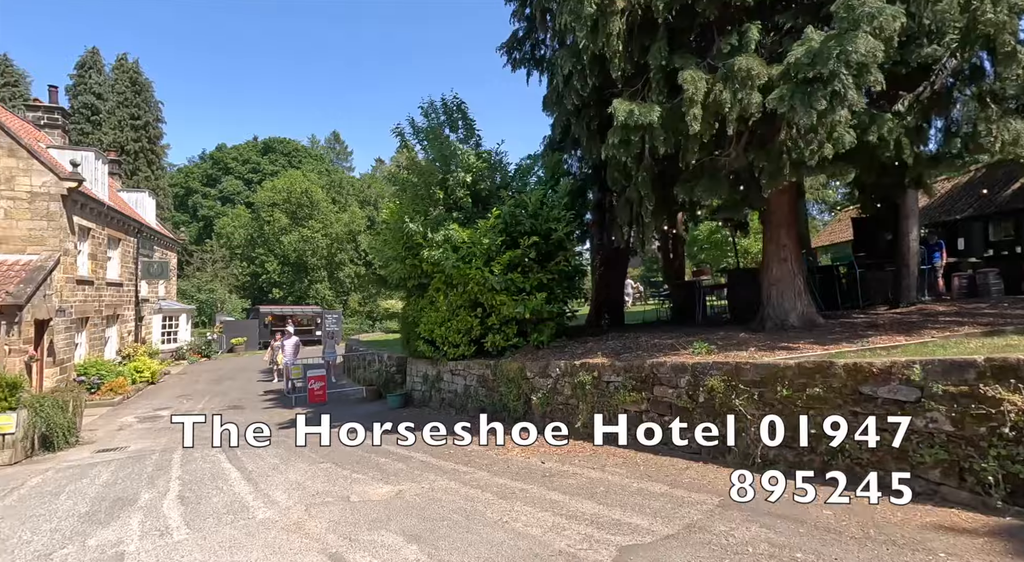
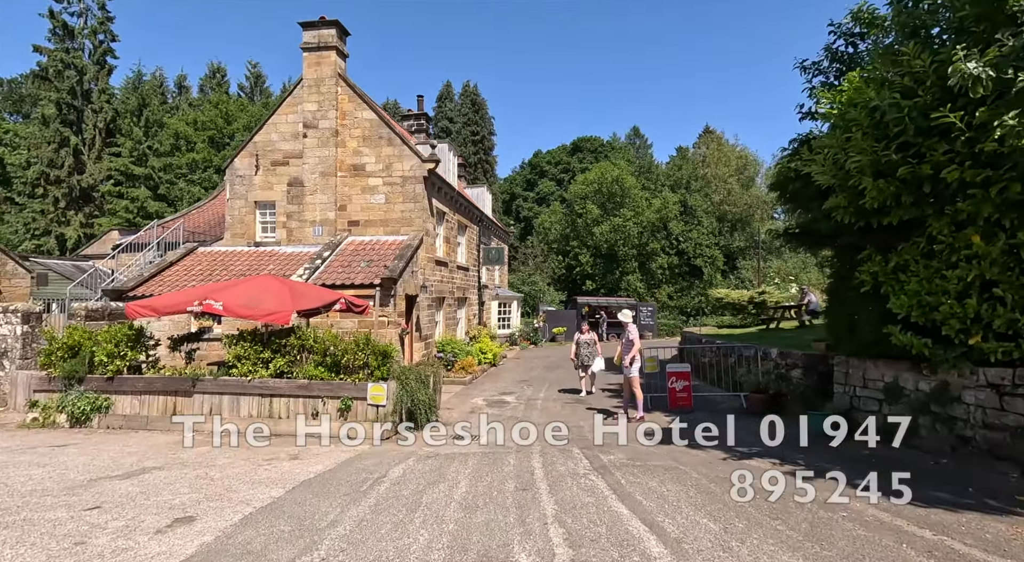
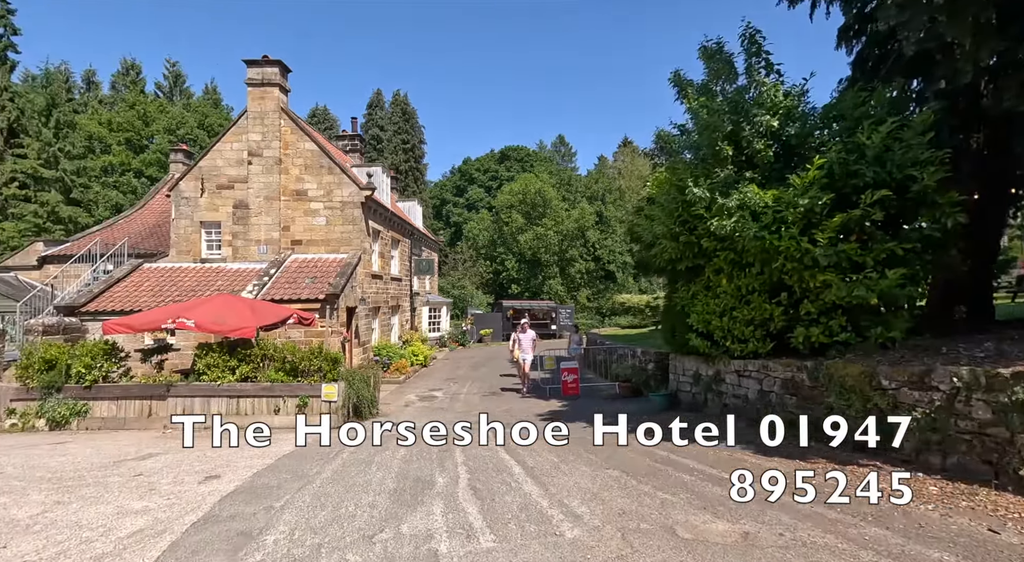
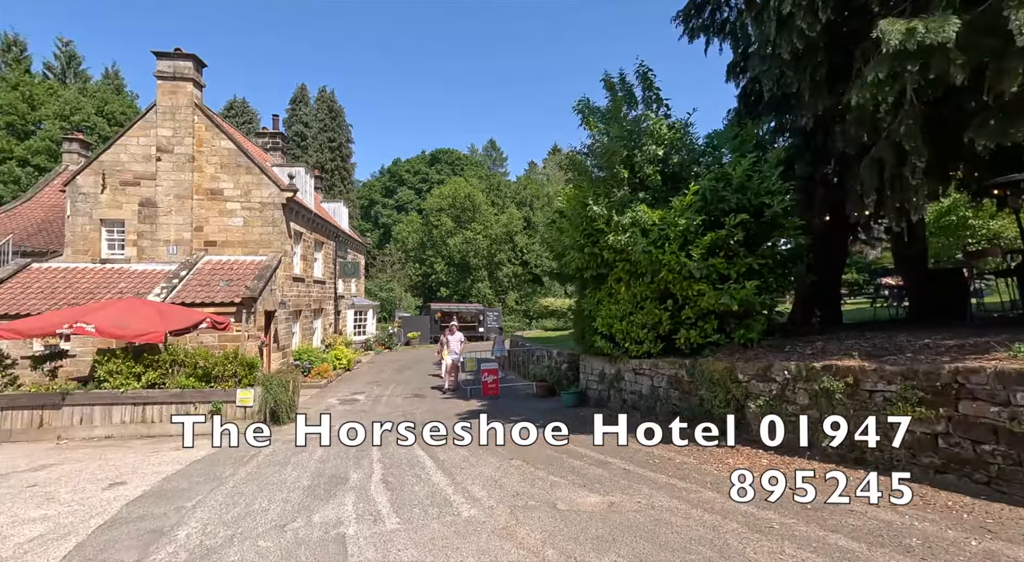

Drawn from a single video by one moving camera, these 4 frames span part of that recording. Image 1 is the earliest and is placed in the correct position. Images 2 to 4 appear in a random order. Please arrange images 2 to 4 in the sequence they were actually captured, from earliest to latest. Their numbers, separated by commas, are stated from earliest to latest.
4, 3, 2
